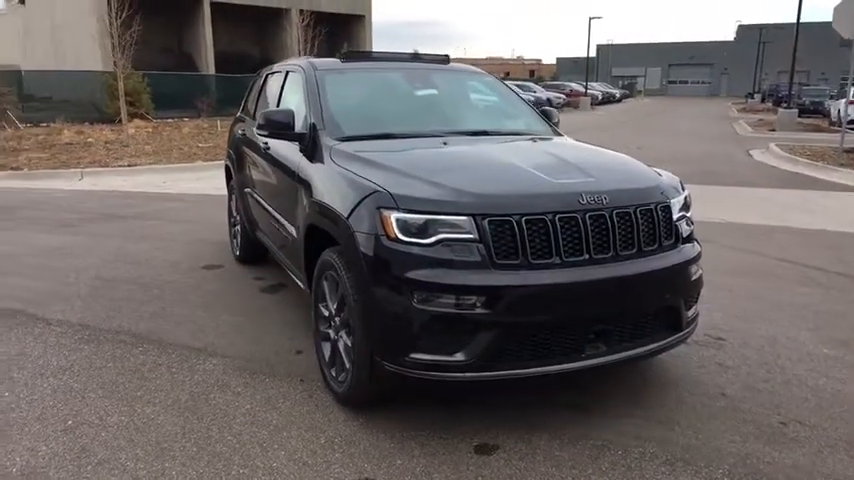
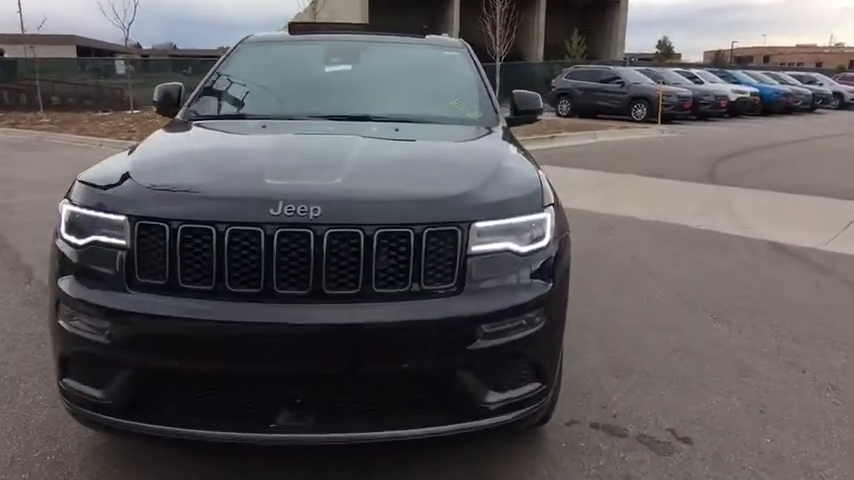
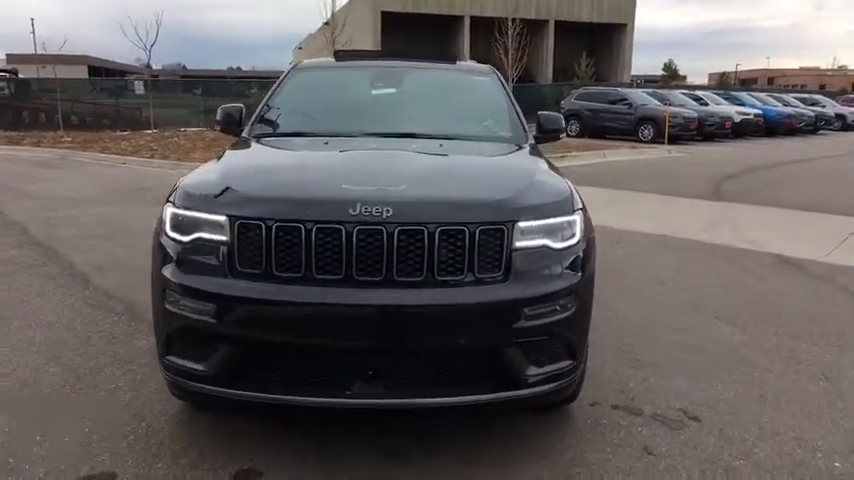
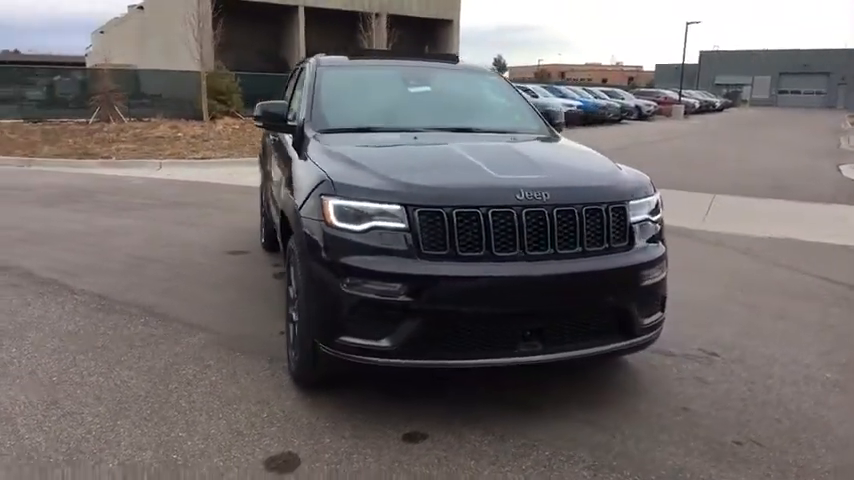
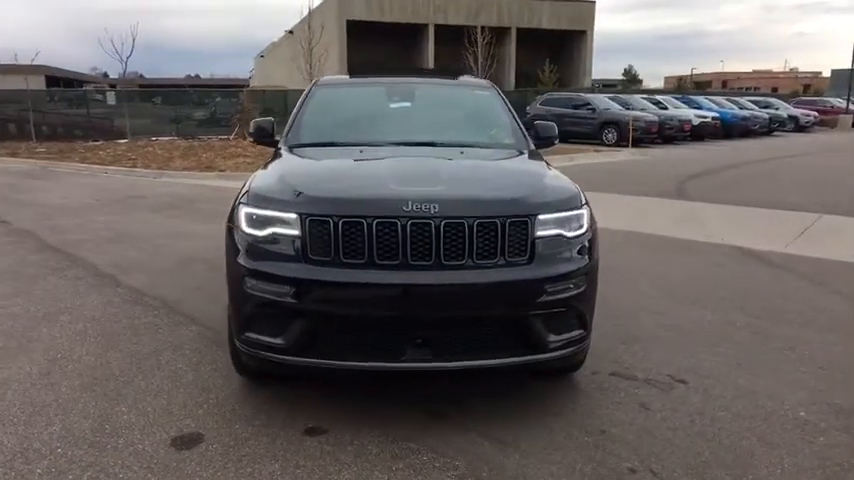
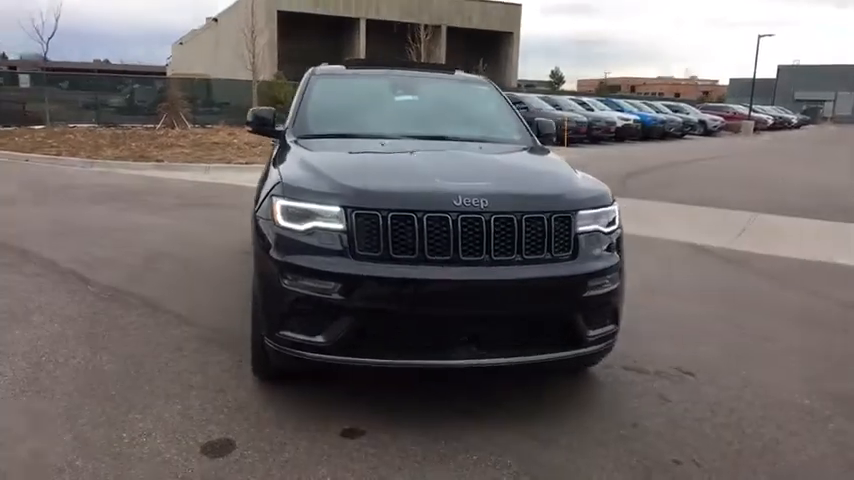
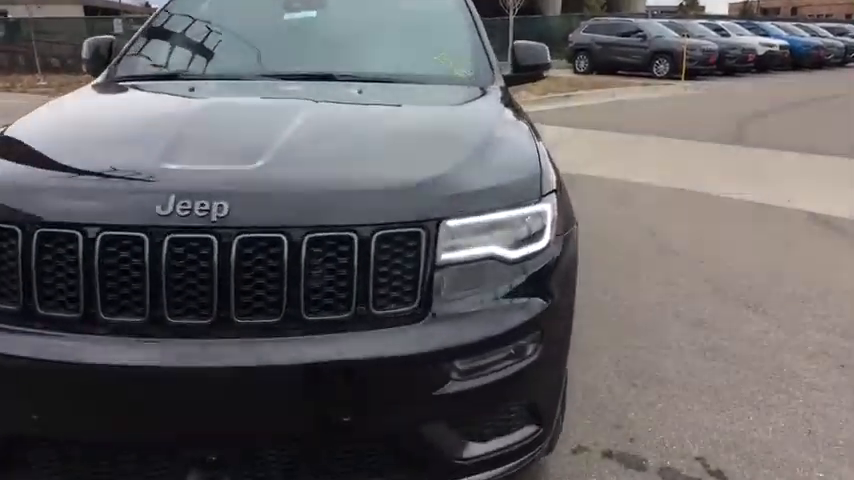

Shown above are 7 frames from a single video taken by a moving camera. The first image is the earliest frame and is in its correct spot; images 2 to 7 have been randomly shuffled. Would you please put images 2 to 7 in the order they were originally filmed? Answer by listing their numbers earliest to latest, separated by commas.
4, 6, 5, 3, 2, 7
